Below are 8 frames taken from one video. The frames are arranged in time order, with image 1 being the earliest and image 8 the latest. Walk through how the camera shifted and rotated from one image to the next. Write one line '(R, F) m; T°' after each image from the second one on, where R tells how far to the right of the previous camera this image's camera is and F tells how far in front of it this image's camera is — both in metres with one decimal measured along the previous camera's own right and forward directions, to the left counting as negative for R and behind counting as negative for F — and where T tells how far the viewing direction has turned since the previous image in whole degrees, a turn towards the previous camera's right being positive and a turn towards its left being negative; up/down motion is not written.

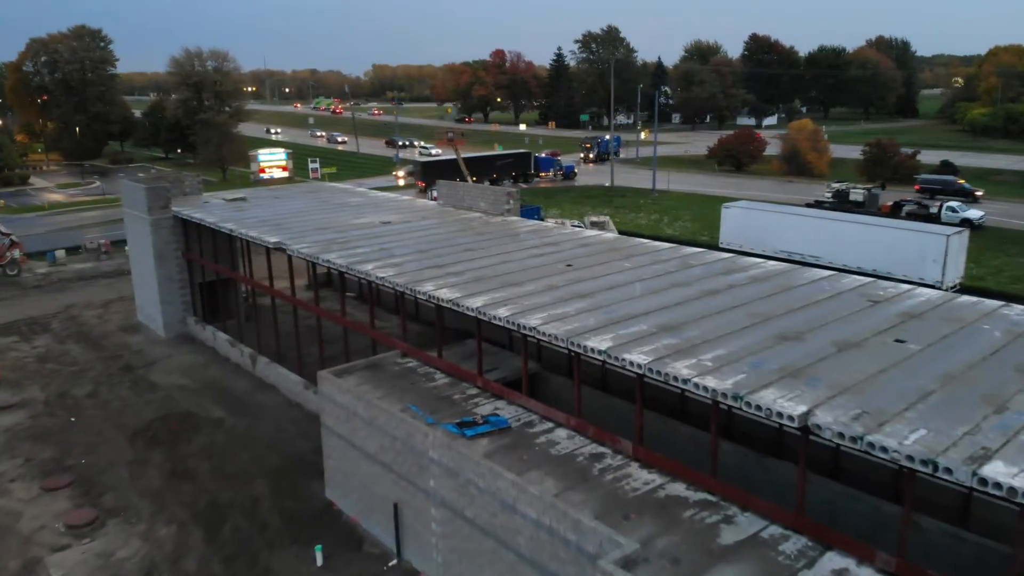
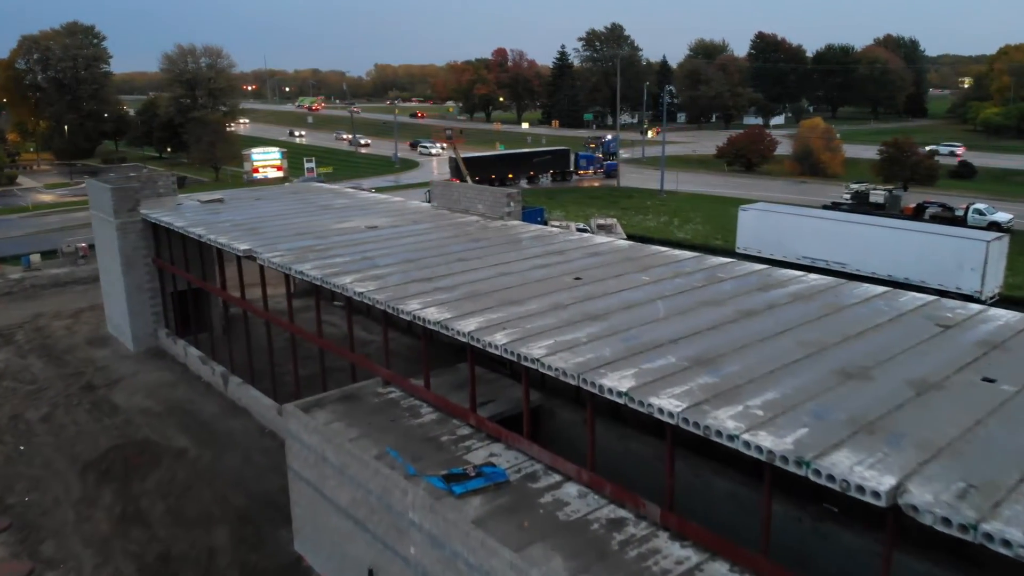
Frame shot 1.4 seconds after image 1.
(0.0, +2.3) m; 0°
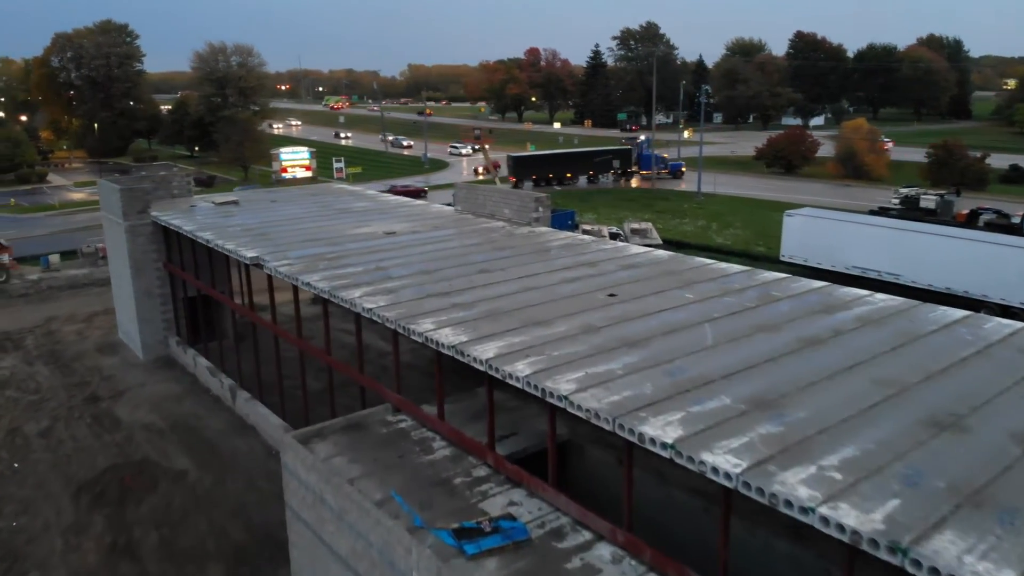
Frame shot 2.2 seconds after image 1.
(+0.1, +1.5) m; -2°
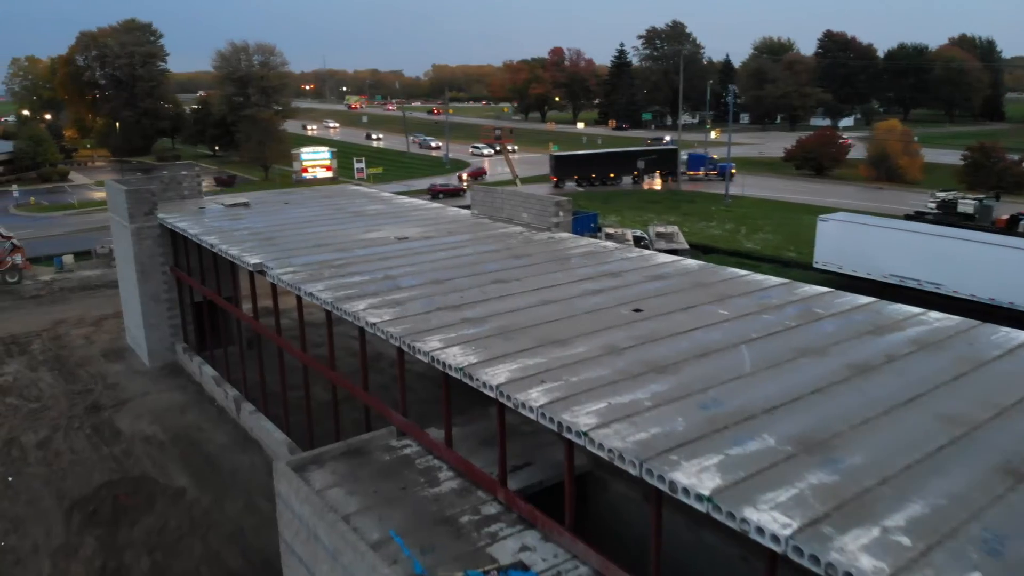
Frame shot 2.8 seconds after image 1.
(+0.1, +1.0) m; -1°
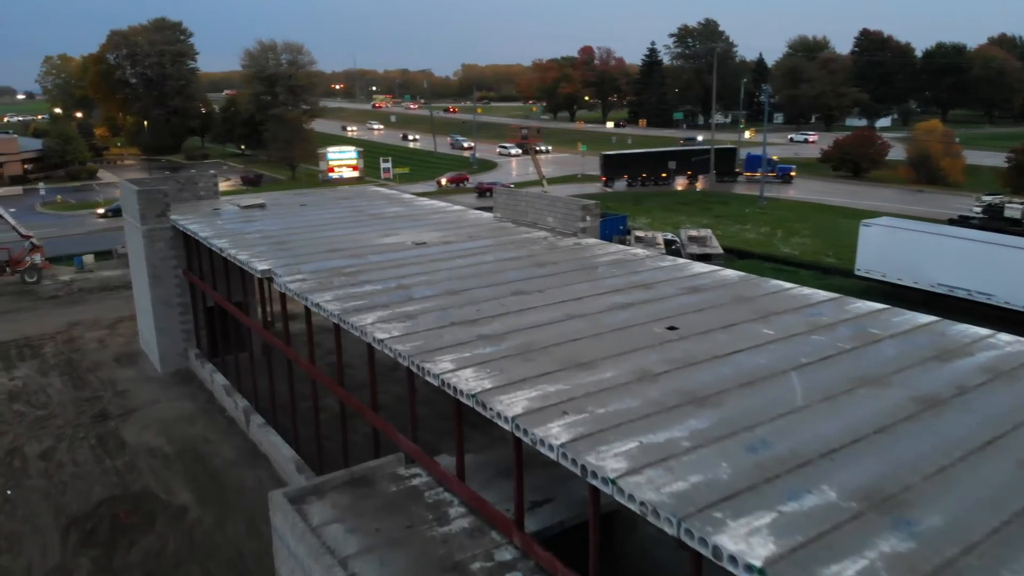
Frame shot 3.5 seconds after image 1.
(+0.1, +1.1) m; -2°
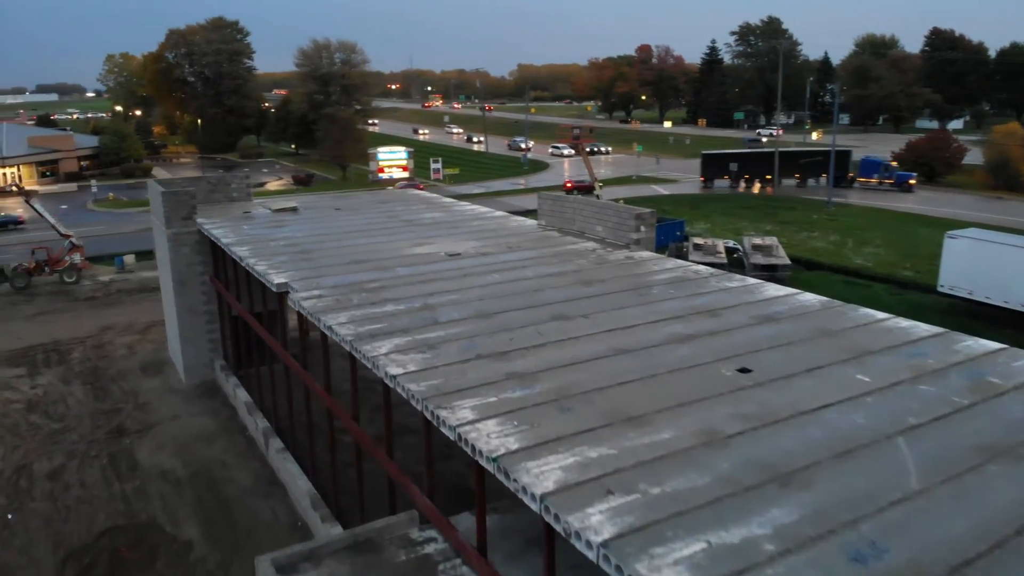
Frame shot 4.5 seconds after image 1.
(+0.2, +1.7) m; -3°
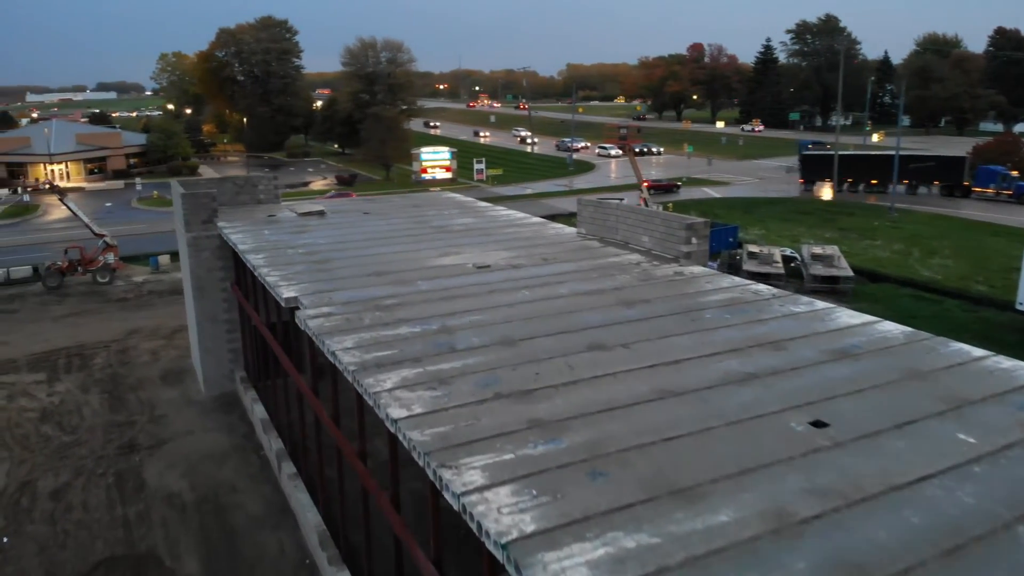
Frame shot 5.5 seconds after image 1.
(+0.2, +1.5) m; -3°
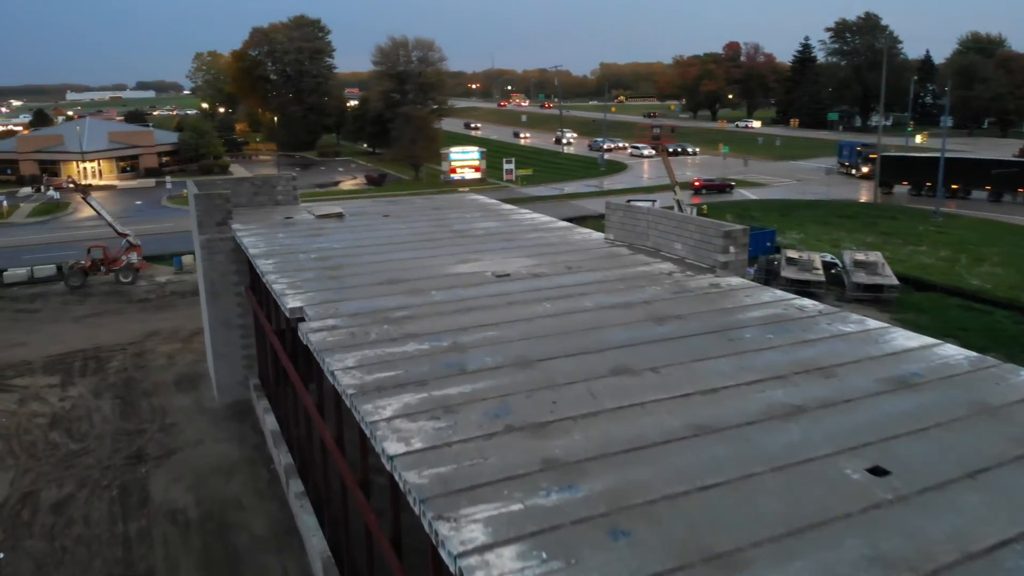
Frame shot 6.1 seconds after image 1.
(+0.1, +0.9) m; -2°
